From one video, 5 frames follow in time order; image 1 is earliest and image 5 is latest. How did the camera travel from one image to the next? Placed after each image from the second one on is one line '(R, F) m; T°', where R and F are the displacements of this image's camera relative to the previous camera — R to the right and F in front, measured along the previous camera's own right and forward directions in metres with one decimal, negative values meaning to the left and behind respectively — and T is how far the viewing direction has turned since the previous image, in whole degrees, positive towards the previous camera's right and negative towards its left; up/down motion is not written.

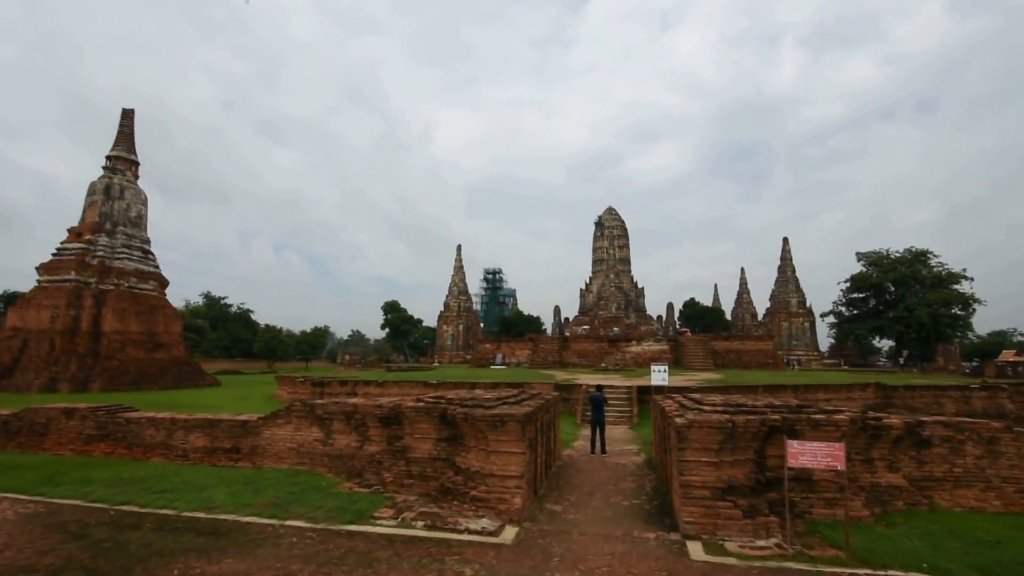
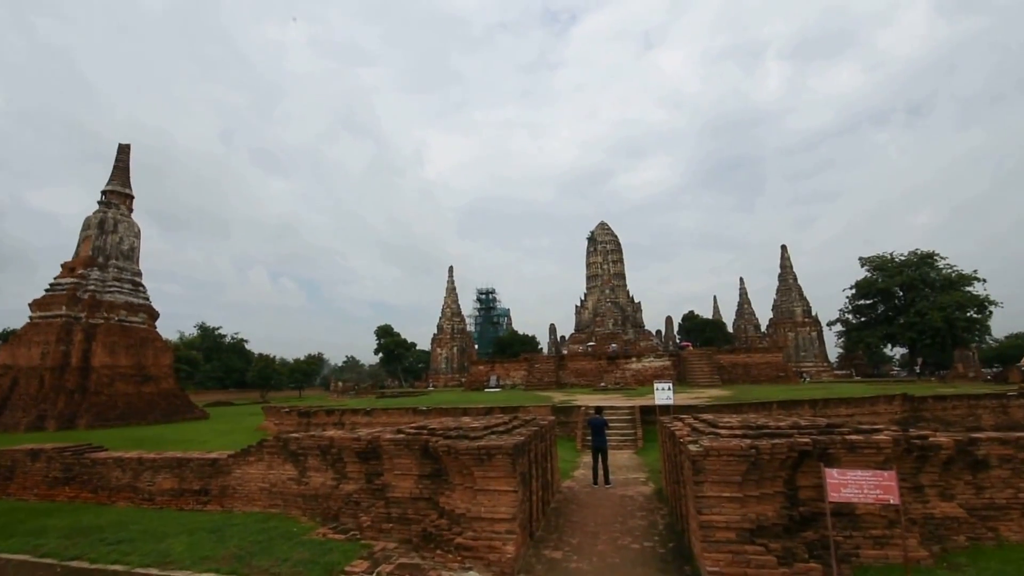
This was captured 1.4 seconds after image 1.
(+0.3, +0.8) m; -1°
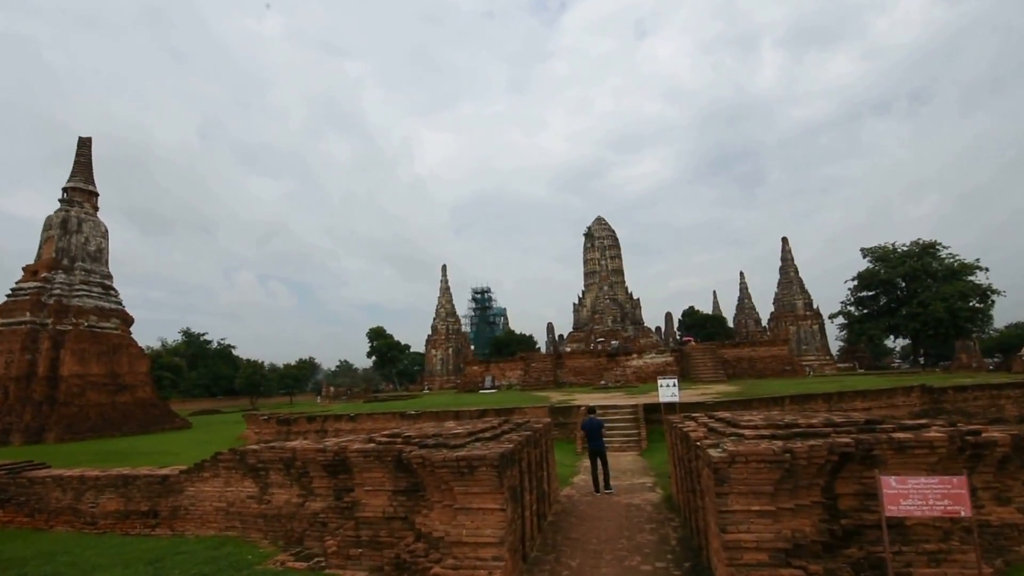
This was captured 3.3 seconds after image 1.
(+0.1, +0.9) m; +1°
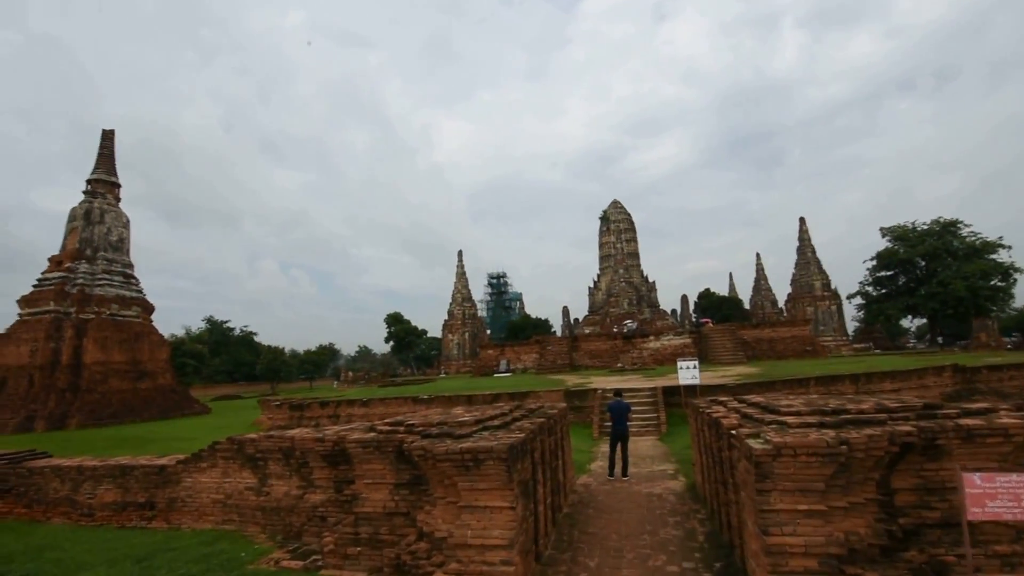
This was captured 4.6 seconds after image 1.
(0.0, +0.6) m; -1°
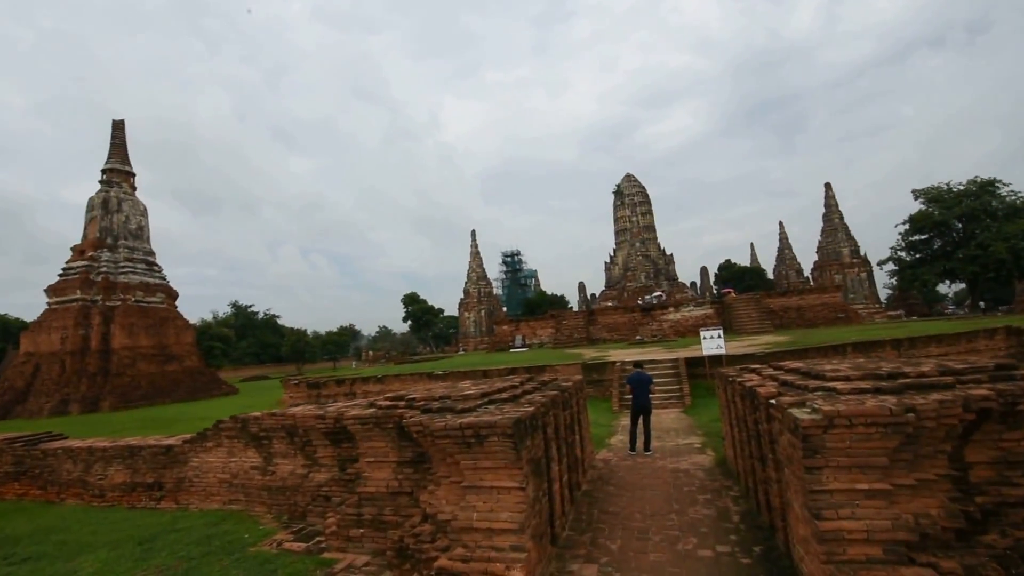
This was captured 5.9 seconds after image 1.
(+0.1, +0.5) m; -2°
